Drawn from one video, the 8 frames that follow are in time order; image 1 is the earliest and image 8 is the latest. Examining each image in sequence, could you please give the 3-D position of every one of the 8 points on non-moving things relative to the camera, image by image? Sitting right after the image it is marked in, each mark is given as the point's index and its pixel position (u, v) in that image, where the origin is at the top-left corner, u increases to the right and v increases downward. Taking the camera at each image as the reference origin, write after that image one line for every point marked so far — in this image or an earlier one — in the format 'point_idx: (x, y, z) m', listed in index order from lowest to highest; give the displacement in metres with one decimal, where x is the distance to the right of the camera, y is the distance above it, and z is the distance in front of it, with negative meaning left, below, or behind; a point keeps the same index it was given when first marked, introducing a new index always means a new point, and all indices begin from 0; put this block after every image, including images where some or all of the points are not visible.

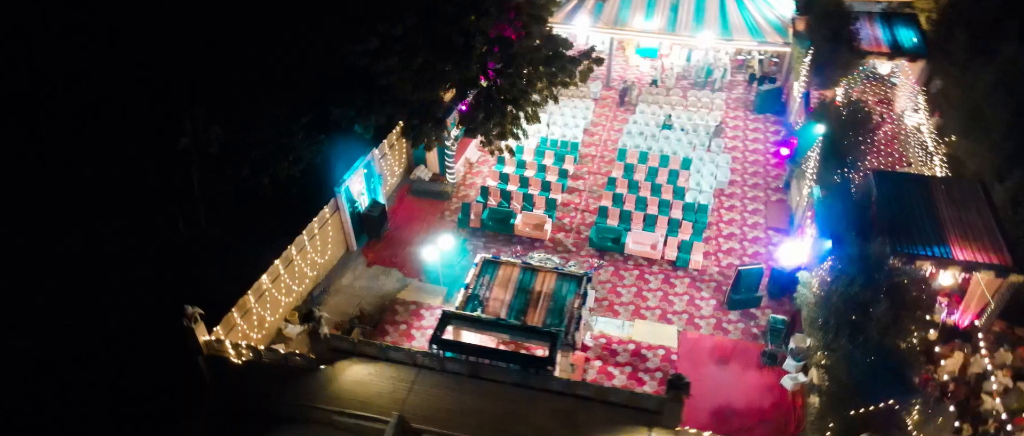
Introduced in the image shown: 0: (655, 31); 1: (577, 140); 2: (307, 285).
0: (+4.4, +5.6, +18.3) m
1: (+1.8, +2.1, +16.5) m
2: (-4.4, -1.4, +12.6) m
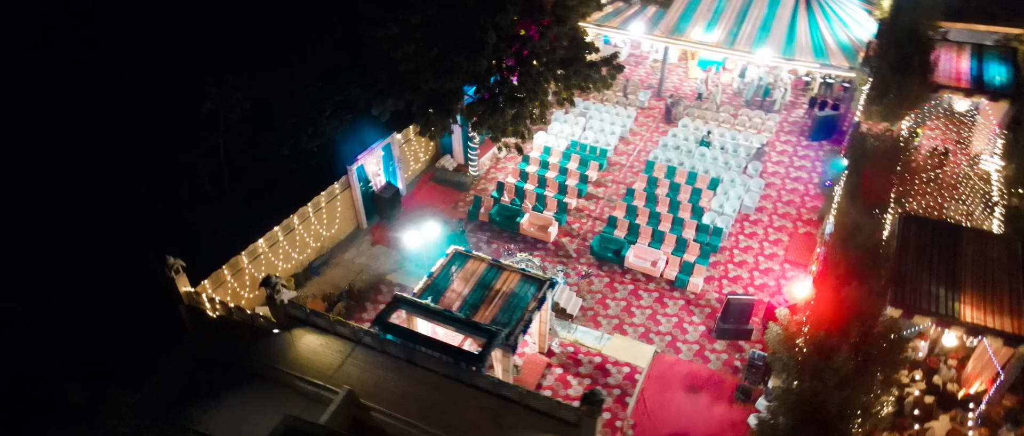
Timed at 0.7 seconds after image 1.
0: (+5.8, +5.0, +17.5) m
1: (+2.6, +1.9, +16.2) m
2: (-4.5, -0.7, +13.2) m
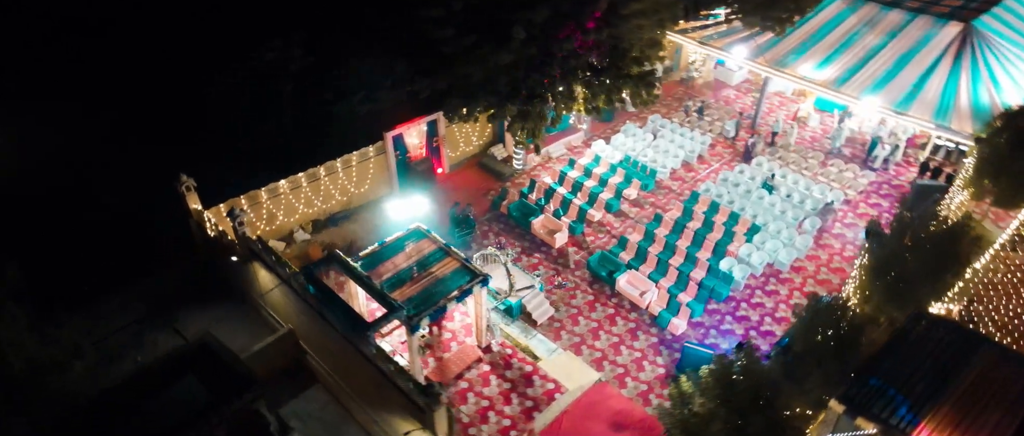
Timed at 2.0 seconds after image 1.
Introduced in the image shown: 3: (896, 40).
0: (+7.9, +3.5, +15.7) m
1: (+3.8, +1.3, +15.4) m
2: (-4.2, +0.3, +14.5) m
3: (+10.1, +4.7, +16.0) m
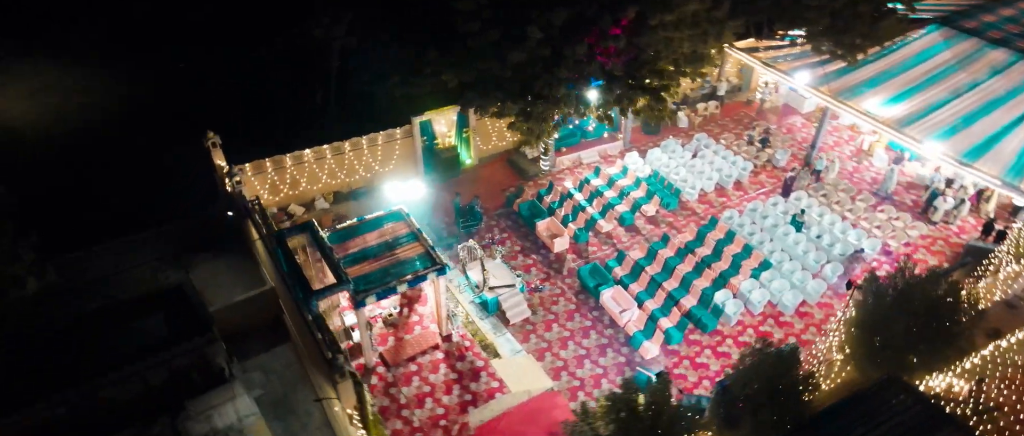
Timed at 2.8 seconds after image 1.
0: (+8.7, +2.3, +14.4) m
1: (+4.3, +0.7, +14.8) m
2: (-3.8, +1.0, +15.2) m
3: (+11.1, +3.2, +14.2) m
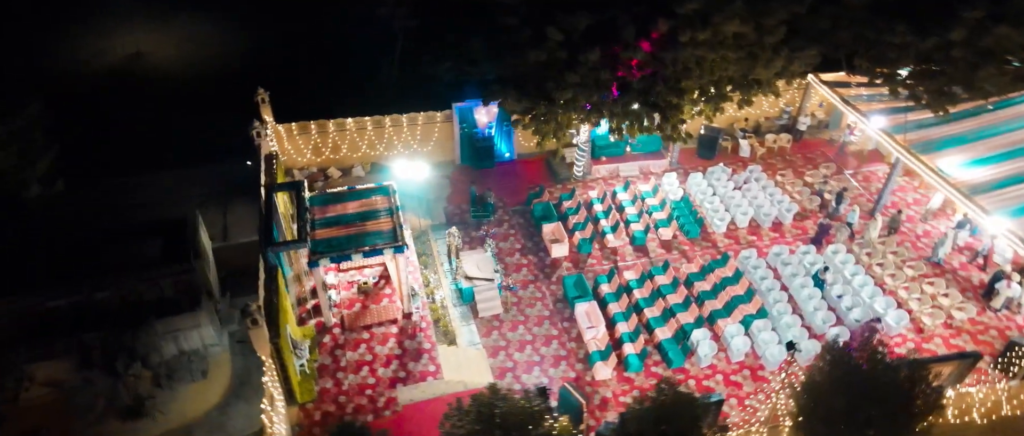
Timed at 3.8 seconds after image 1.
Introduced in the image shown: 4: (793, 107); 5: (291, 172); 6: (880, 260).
0: (+9.1, +0.8, +12.5) m
1: (+4.7, 0.0, +13.8) m
2: (-3.0, +1.7, +15.9) m
3: (+11.6, +1.2, +11.9) m
4: (+8.0, +3.1, +17.3) m
5: (-5.5, +1.2, +15.5) m
6: (+7.5, -0.9, +12.5) m
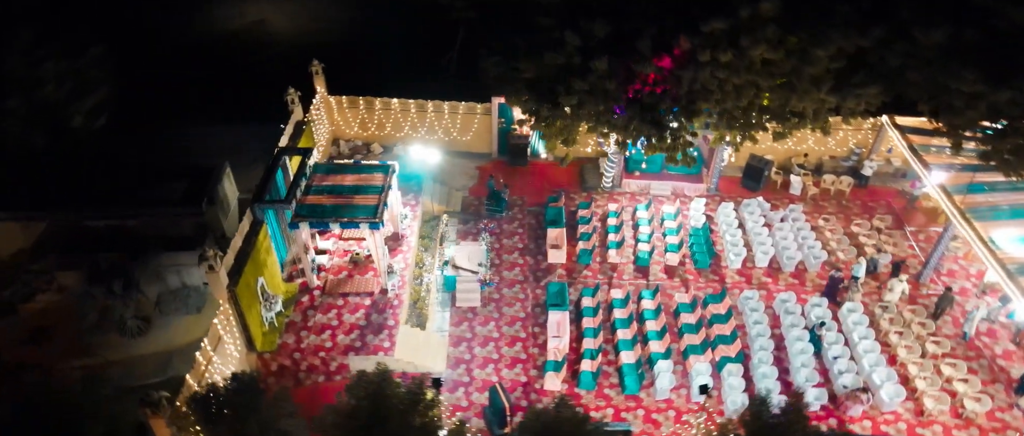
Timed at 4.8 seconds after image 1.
0: (+9.0, -0.7, +10.9) m
1: (+4.8, -0.8, +13.0) m
2: (-2.1, +2.1, +16.4) m
3: (+11.3, -0.7, +9.8) m
4: (+9.1, +1.8, +15.8) m
5: (-4.7, +2.1, +16.5) m
6: (+7.2, -2.0, +11.2) m
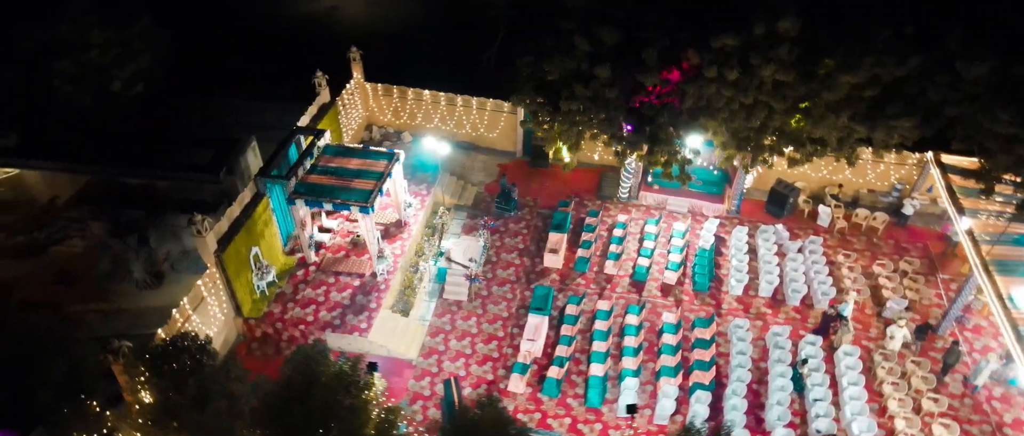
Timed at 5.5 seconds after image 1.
0: (+8.5, -1.6, +9.9) m
1: (+4.7, -1.3, +12.5) m
2: (-1.4, +2.3, +16.7) m
3: (+10.7, -1.9, +8.6) m
4: (+9.5, +0.8, +14.7) m
5: (-3.9, +2.6, +17.1) m
6: (+6.7, -2.8, +10.5) m
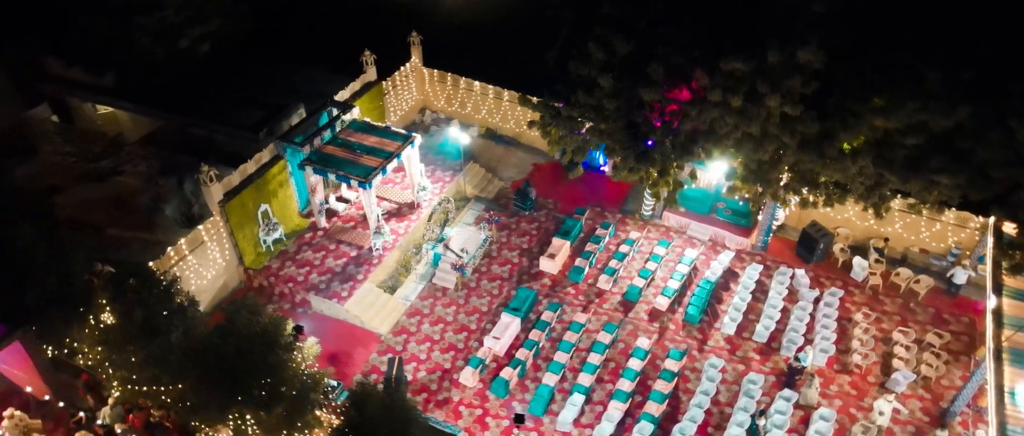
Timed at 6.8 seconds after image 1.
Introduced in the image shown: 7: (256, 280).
0: (+7.6, -2.9, +8.6) m
1: (+4.3, -2.0, +11.8) m
2: (-0.2, +2.5, +16.9) m
3: (+9.4, -3.5, +7.0) m
4: (+9.8, -0.7, +13.1) m
5: (-2.6, +3.1, +17.7) m
6: (+5.7, -3.8, +9.5) m
7: (-5.0, -1.2, +11.8) m
